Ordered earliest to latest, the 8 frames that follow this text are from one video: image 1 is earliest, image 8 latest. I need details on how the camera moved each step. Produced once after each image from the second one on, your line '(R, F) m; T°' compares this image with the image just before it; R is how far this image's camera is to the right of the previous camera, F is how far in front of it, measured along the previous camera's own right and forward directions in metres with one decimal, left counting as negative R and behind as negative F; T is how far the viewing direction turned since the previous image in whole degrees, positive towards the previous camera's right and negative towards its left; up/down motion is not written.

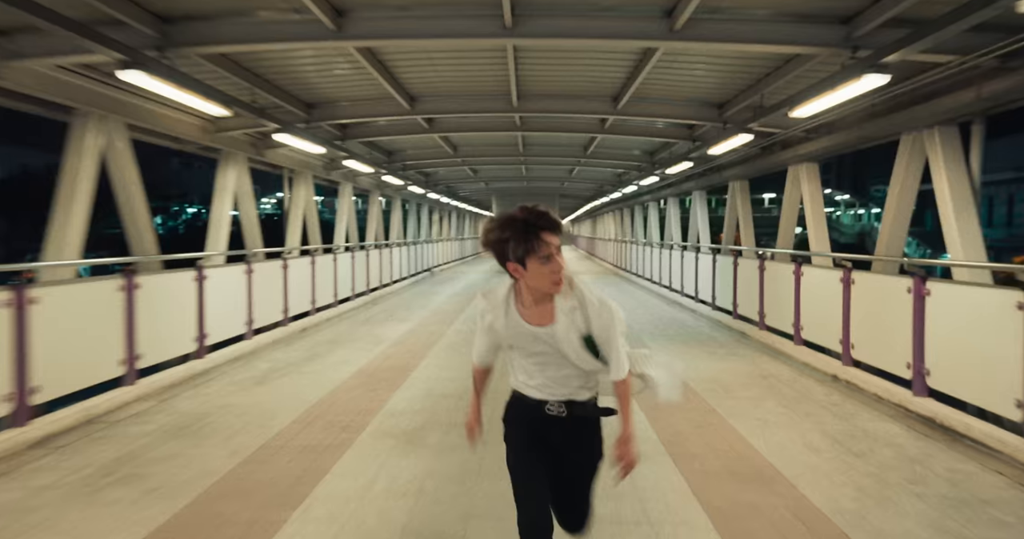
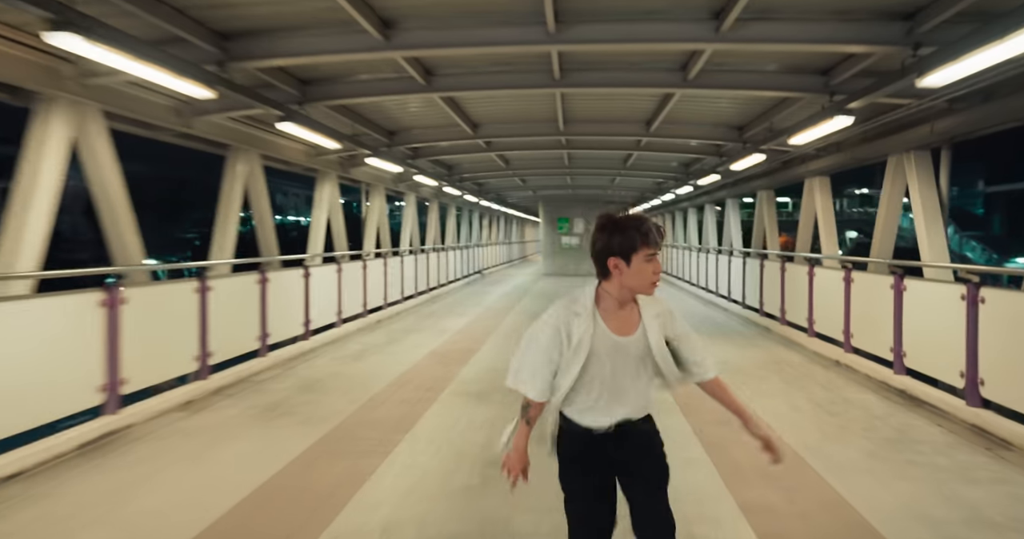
(0.0, -1.4) m; -5°
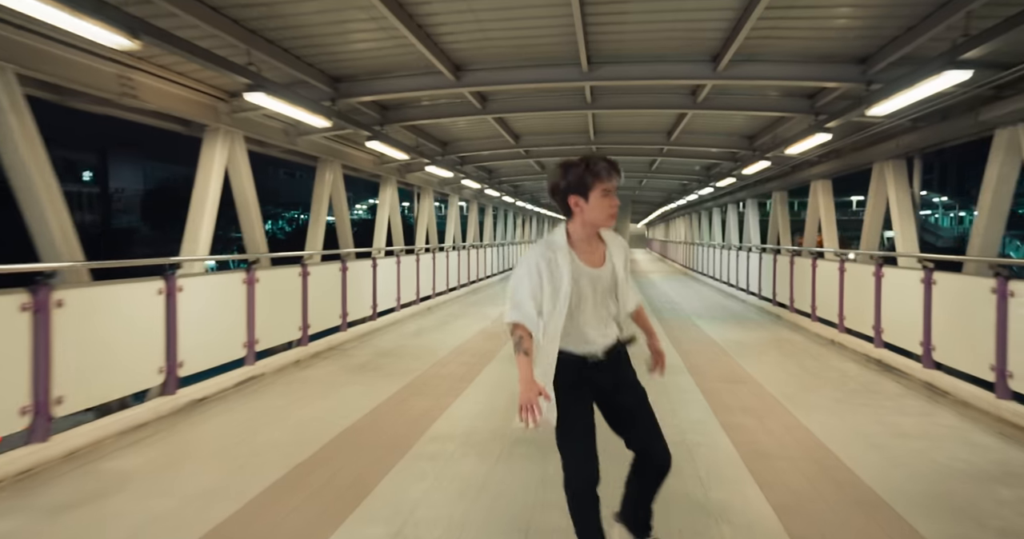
(-0.1, -1.4) m; -3°
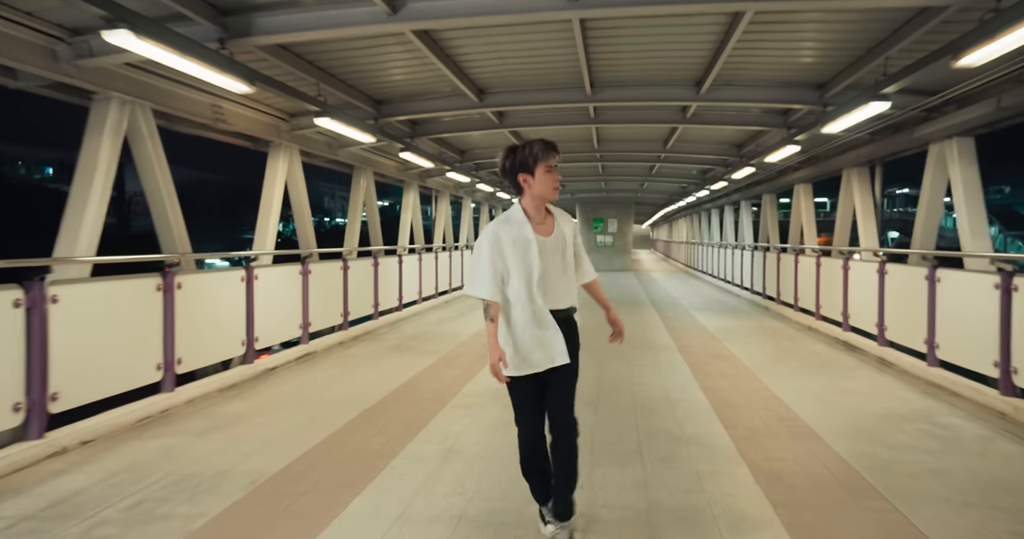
(-0.1, -1.1) m; -1°
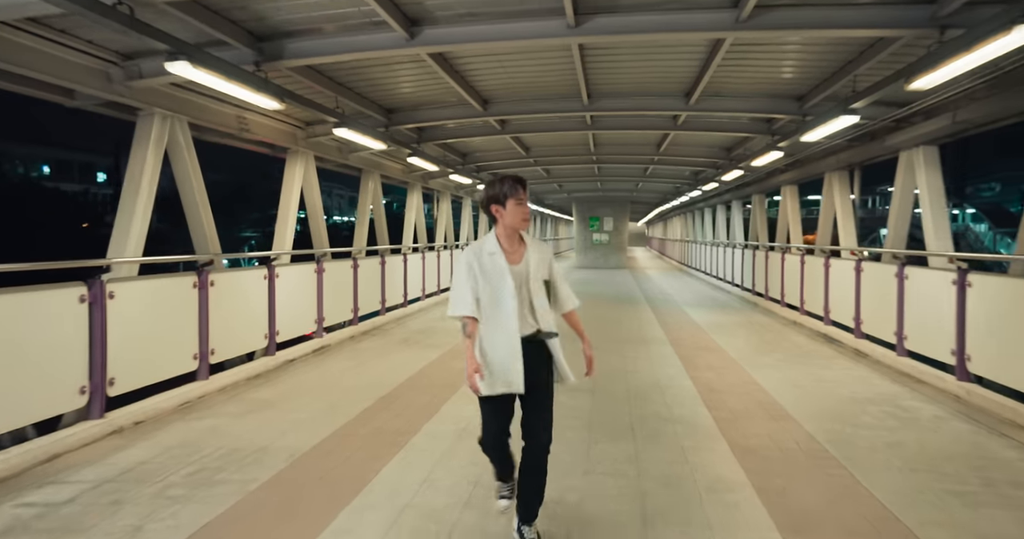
(-0.1, -0.5) m; 0°
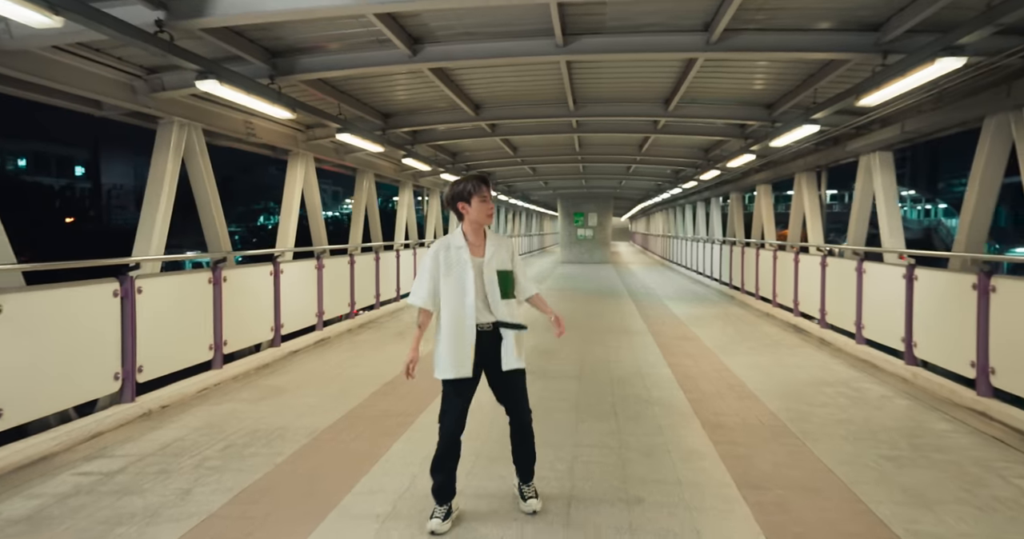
(-0.1, -0.5) m; +2°
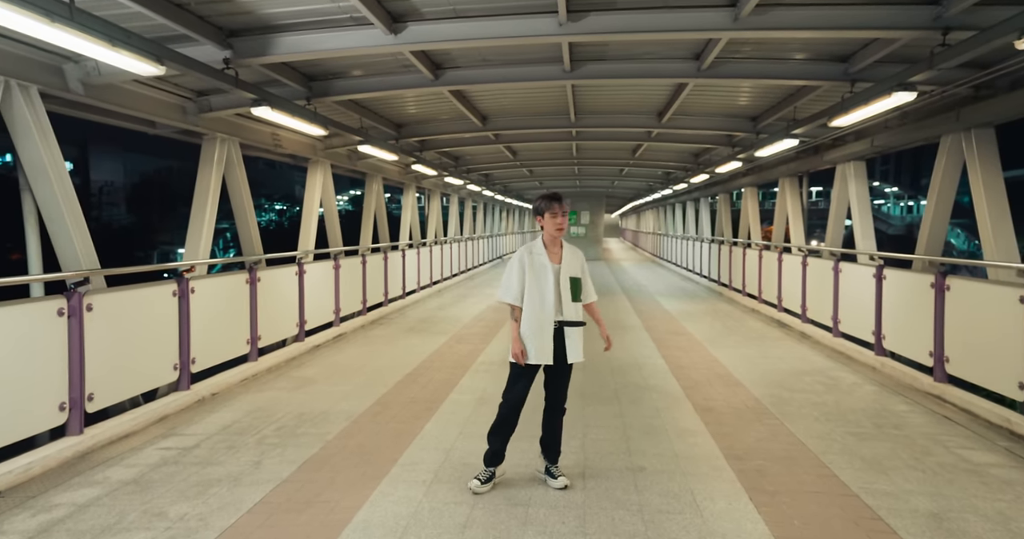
(-0.2, -0.6) m; +1°
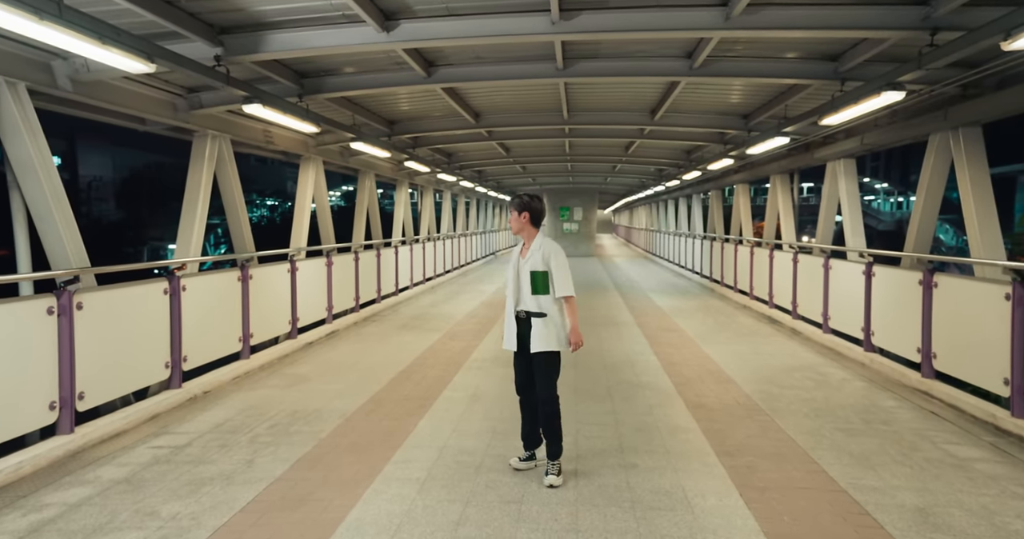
(0.0, 0.0) m; +1°
